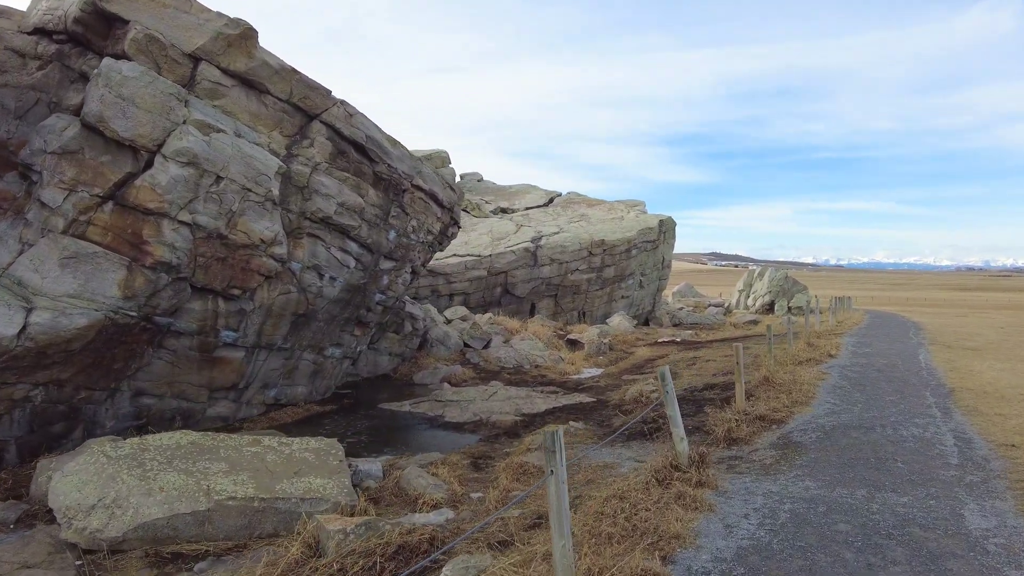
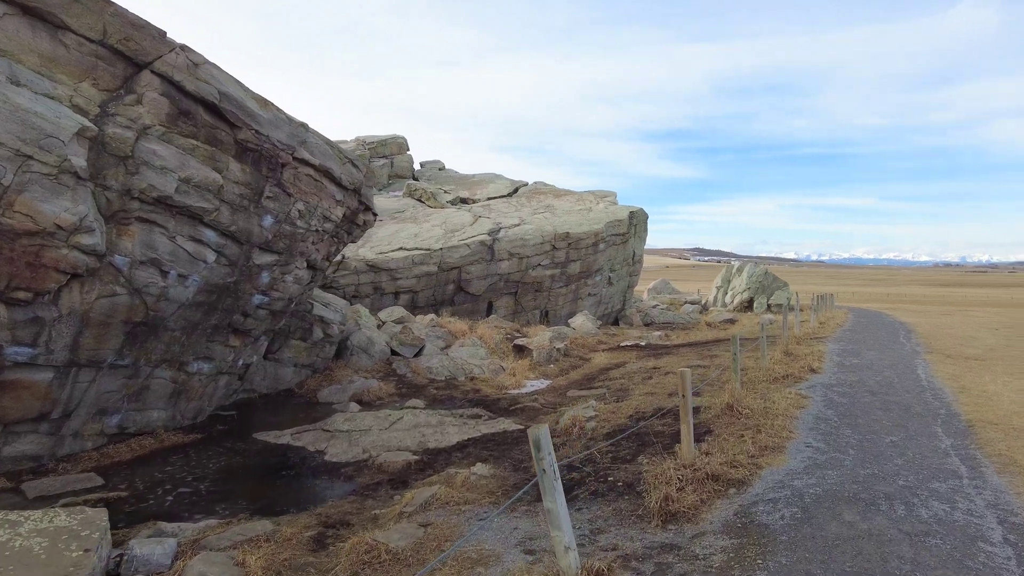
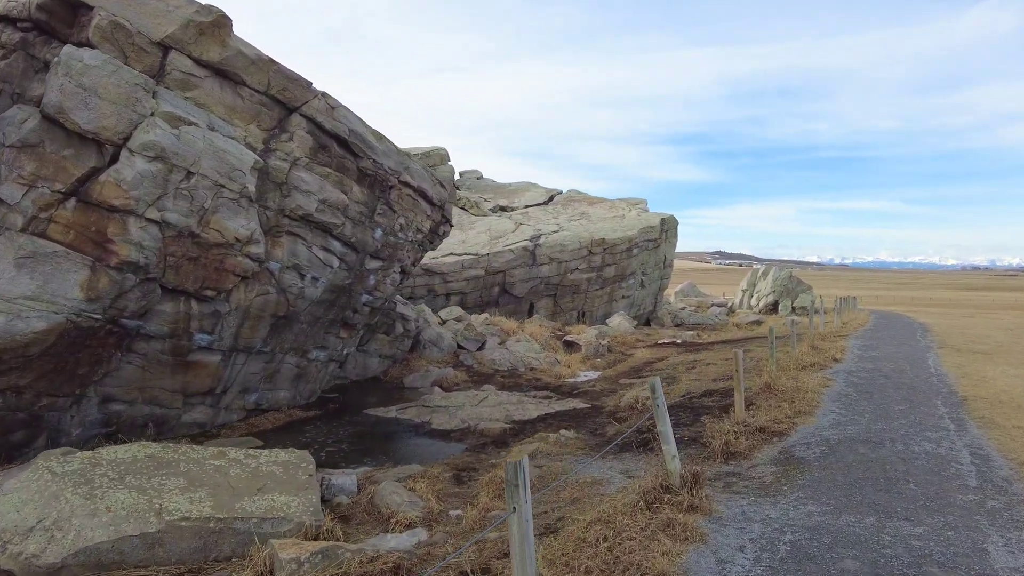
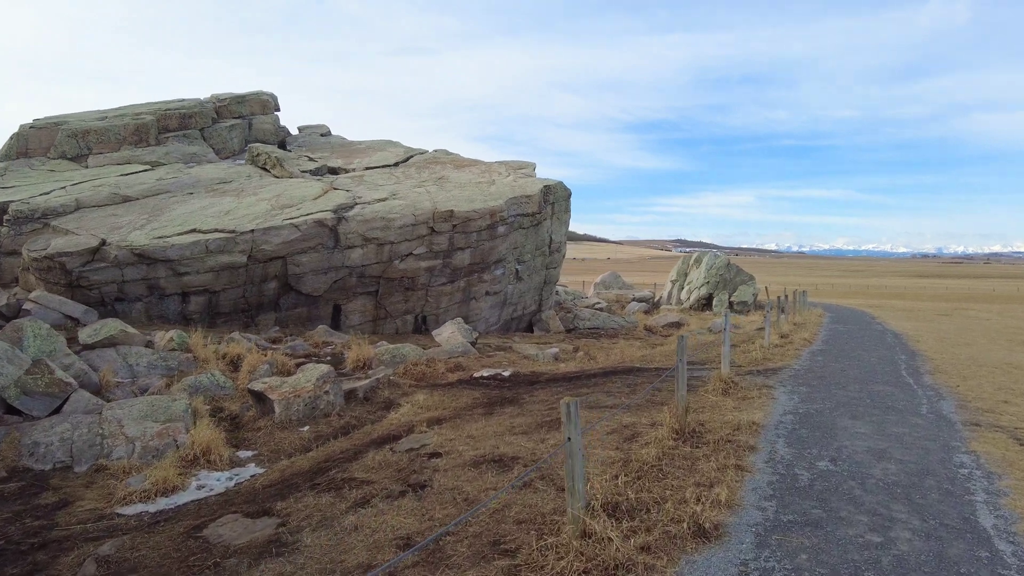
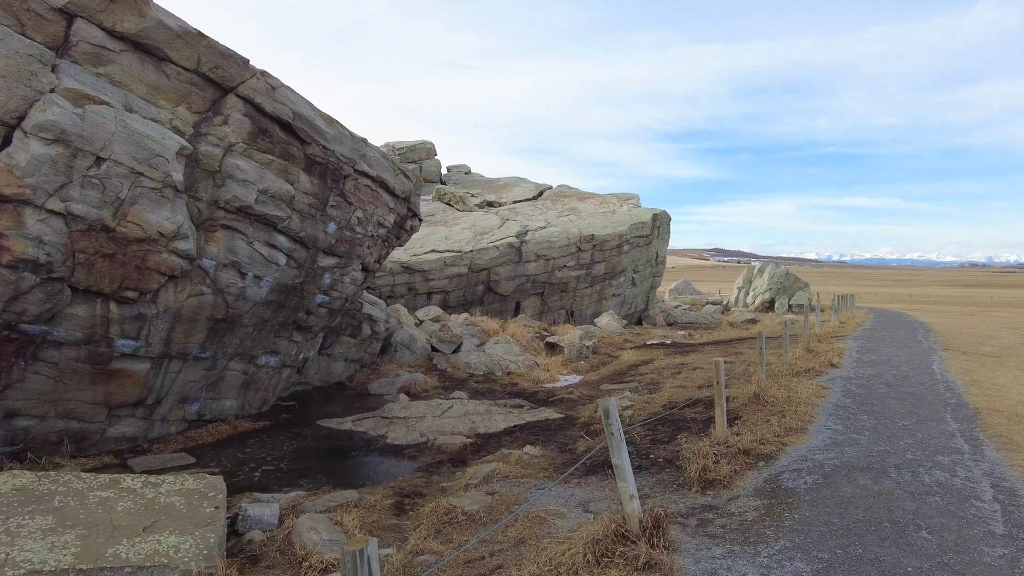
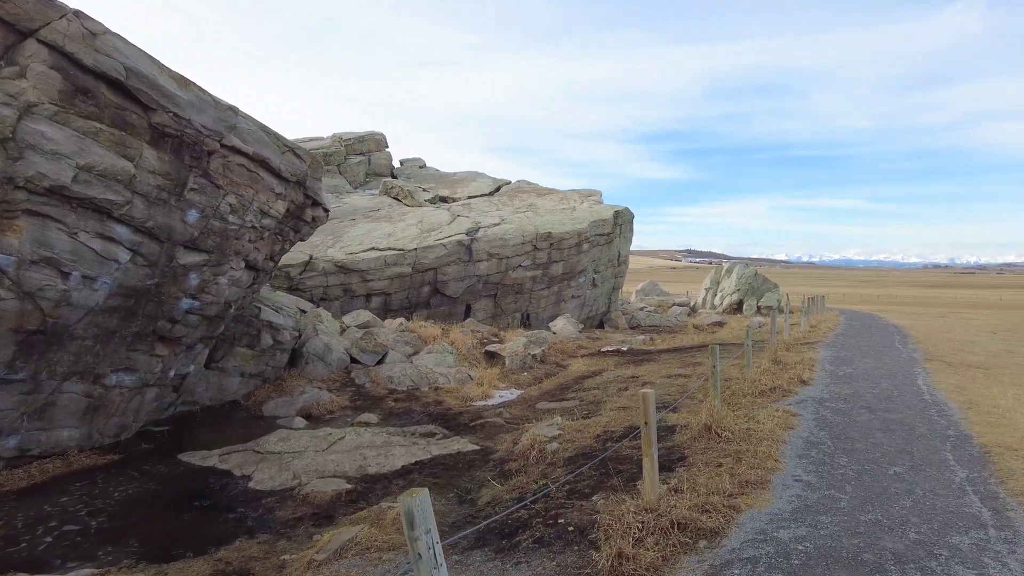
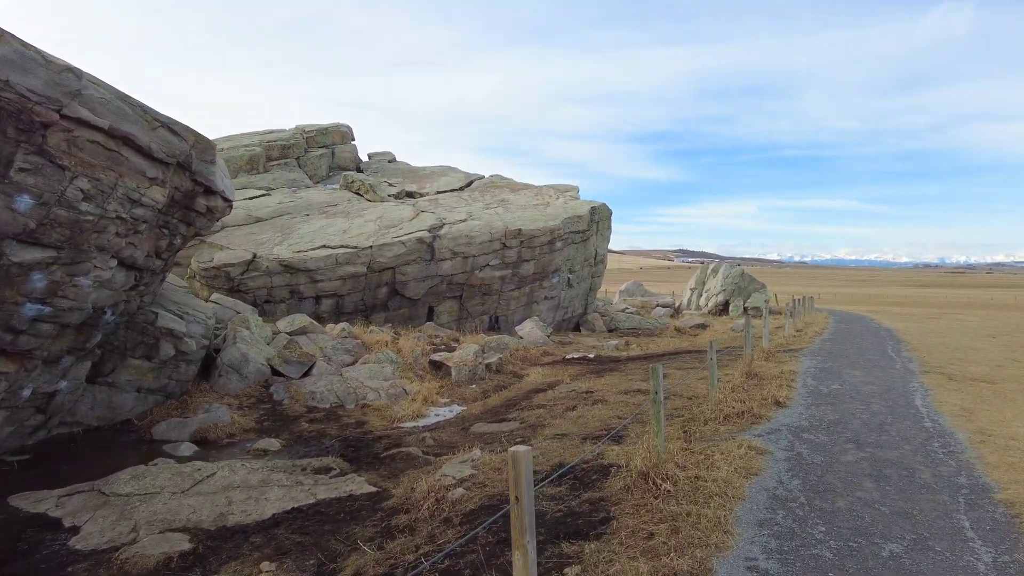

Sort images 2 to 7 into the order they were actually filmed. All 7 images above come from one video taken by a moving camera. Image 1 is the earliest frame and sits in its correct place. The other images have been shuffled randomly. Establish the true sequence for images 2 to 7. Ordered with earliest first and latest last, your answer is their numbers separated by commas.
3, 5, 2, 6, 7, 4
